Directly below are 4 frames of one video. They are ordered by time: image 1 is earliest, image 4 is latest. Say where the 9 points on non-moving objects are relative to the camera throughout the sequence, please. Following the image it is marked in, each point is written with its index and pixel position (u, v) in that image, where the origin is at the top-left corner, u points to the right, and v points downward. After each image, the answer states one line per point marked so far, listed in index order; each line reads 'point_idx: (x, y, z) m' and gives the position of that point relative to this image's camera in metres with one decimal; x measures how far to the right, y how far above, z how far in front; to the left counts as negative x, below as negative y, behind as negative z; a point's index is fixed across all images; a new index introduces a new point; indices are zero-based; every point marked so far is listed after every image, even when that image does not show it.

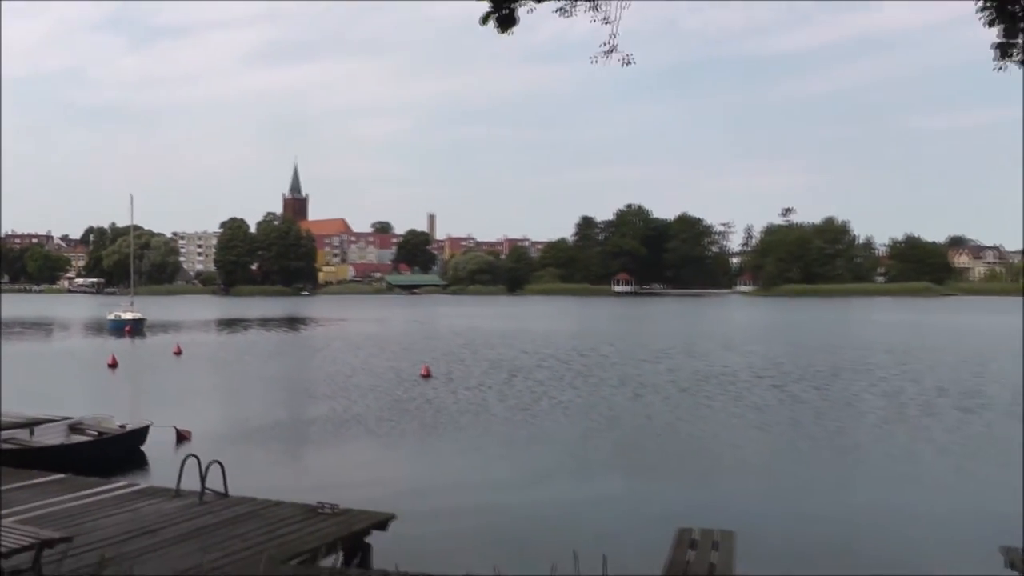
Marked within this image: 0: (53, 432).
0: (-4.5, -1.4, +13.7) m
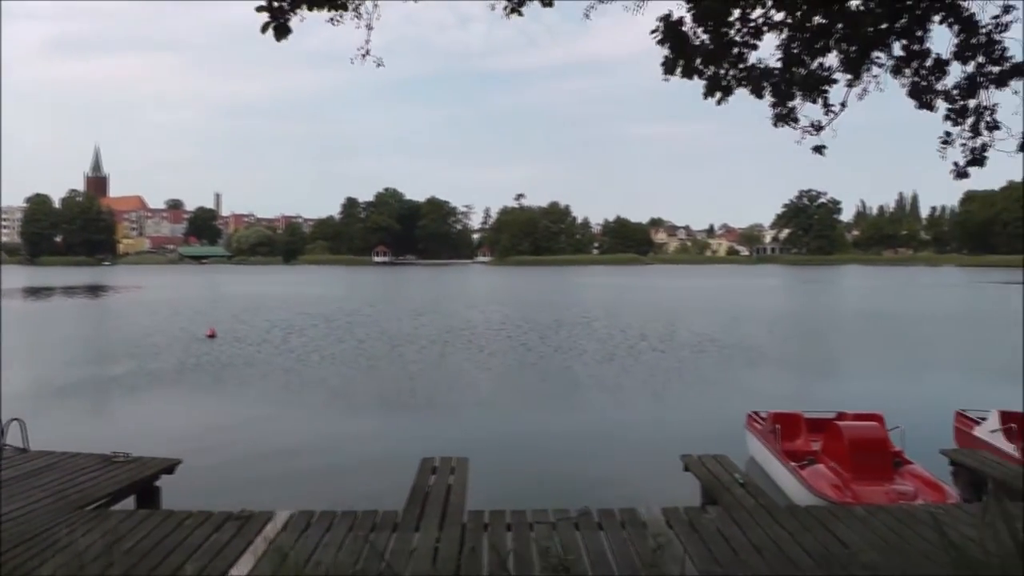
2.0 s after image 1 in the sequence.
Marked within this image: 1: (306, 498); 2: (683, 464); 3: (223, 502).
0: (-7.1, -1.1, +15.3) m
1: (-2.0, -2.1, +13.3) m
2: (+1.6, -1.7, +13.3) m
3: (-2.7, -2.0, +13.1) m
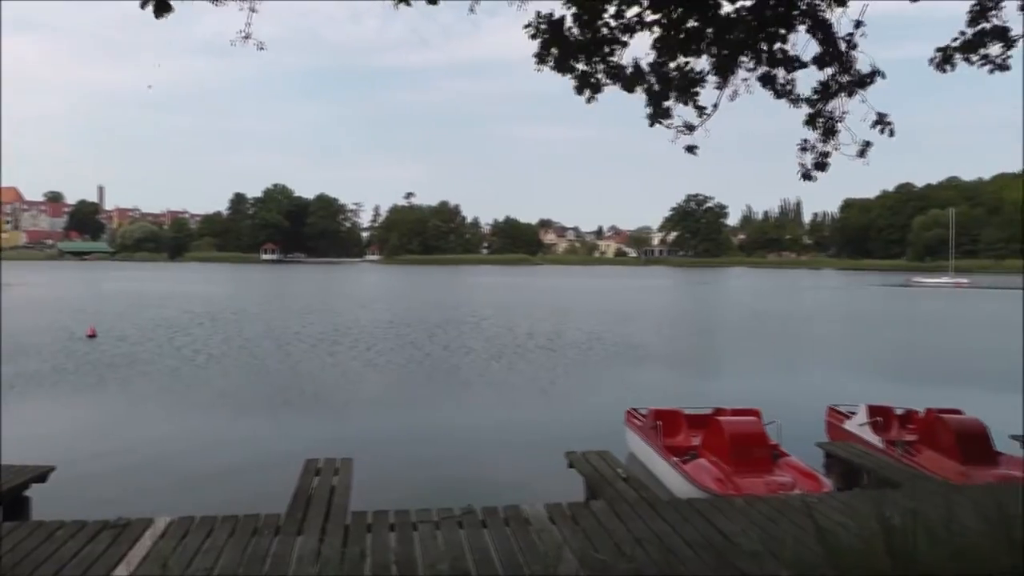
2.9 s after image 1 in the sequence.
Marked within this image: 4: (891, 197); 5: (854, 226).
0: (-8.3, -1.0, +14.8) m
1: (-3.1, -2.0, +13.1) m
2: (+0.5, -1.7, +13.3) m
3: (-3.8, -1.9, +12.9) m
4: (+2.6, +0.6, +9.4) m
5: (+2.5, +0.5, +10.2) m
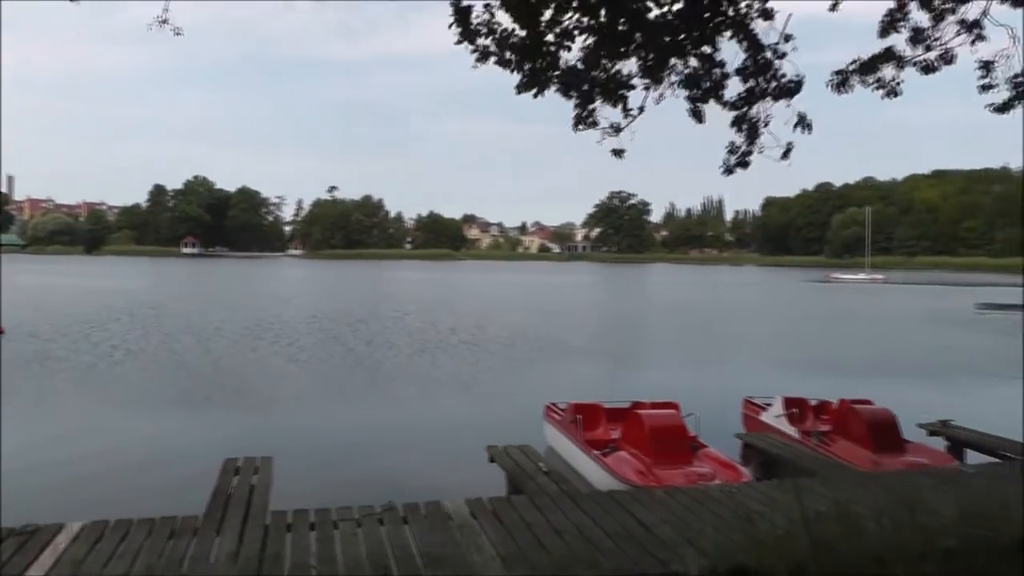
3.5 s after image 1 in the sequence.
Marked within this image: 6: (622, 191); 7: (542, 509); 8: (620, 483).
0: (-9.1, -0.9, +14.3) m
1: (-3.8, -2.0, +12.9) m
2: (-0.2, -1.6, +13.4) m
3: (-4.5, -1.9, +12.7) m
4: (+2.0, +0.6, +9.5) m
5: (+1.9, +0.5, +10.3) m
6: (+1.0, +0.9, +12.9) m
7: (+0.2, -1.7, +10.9) m
8: (+0.9, -1.6, +11.6) m
